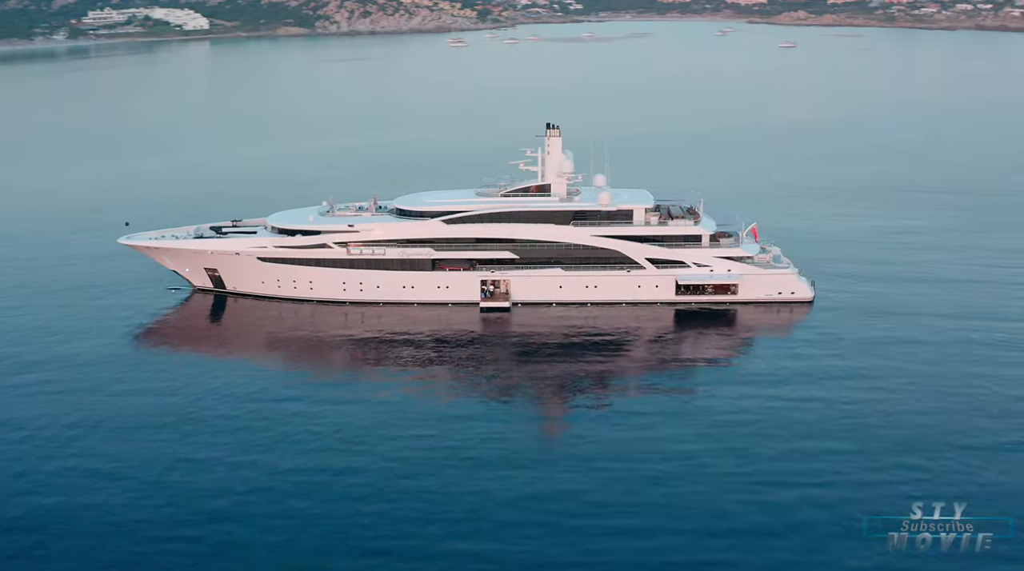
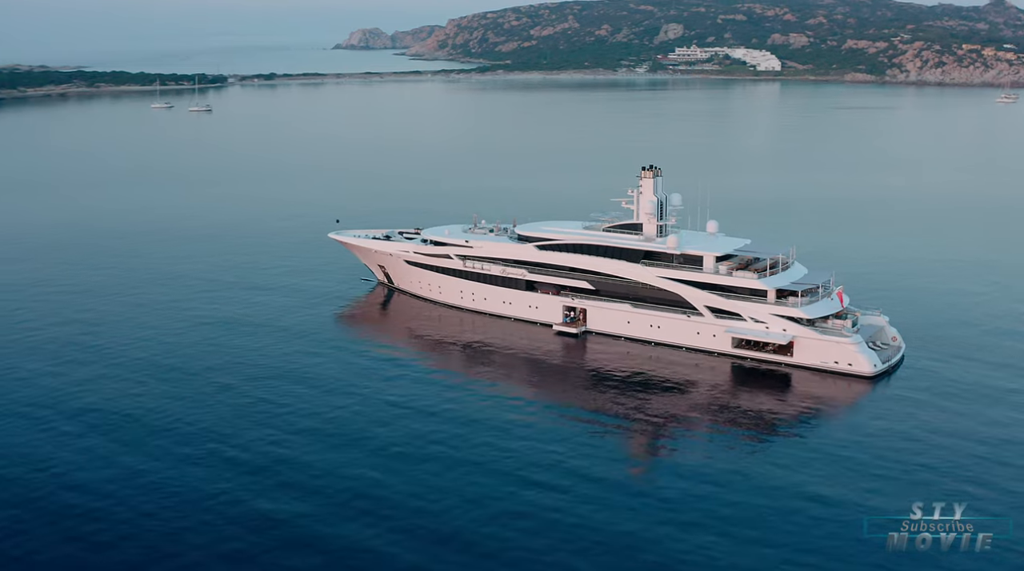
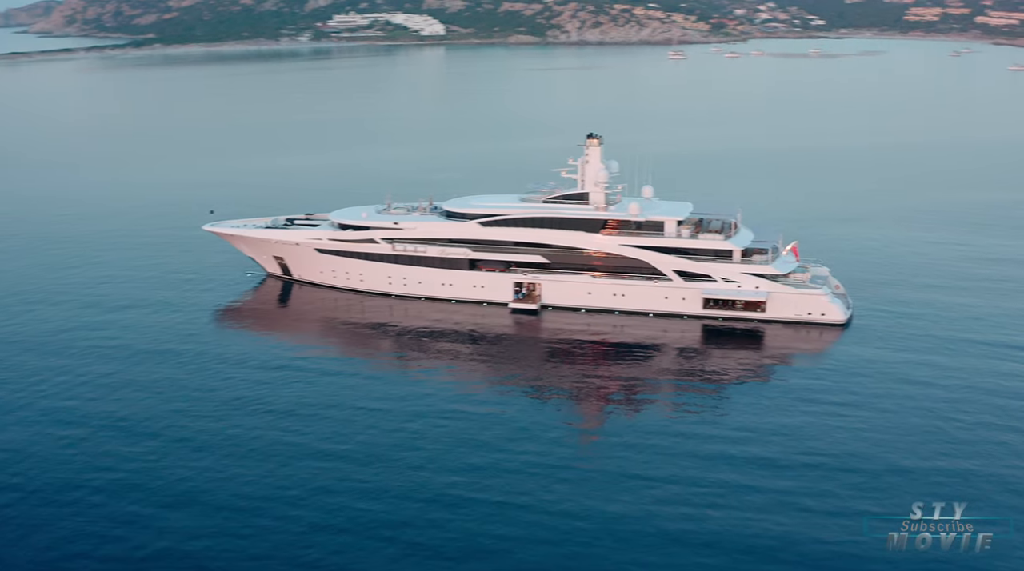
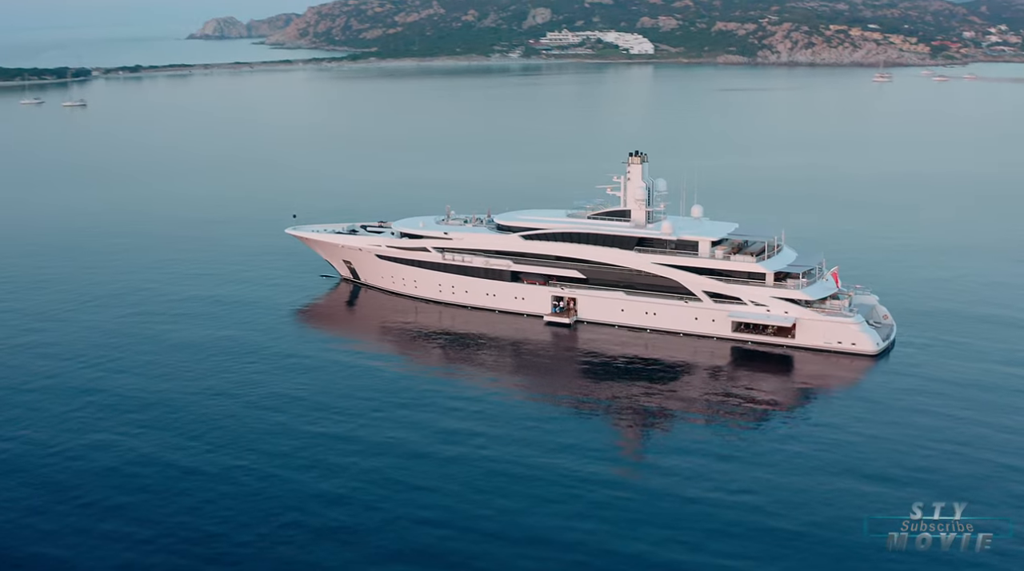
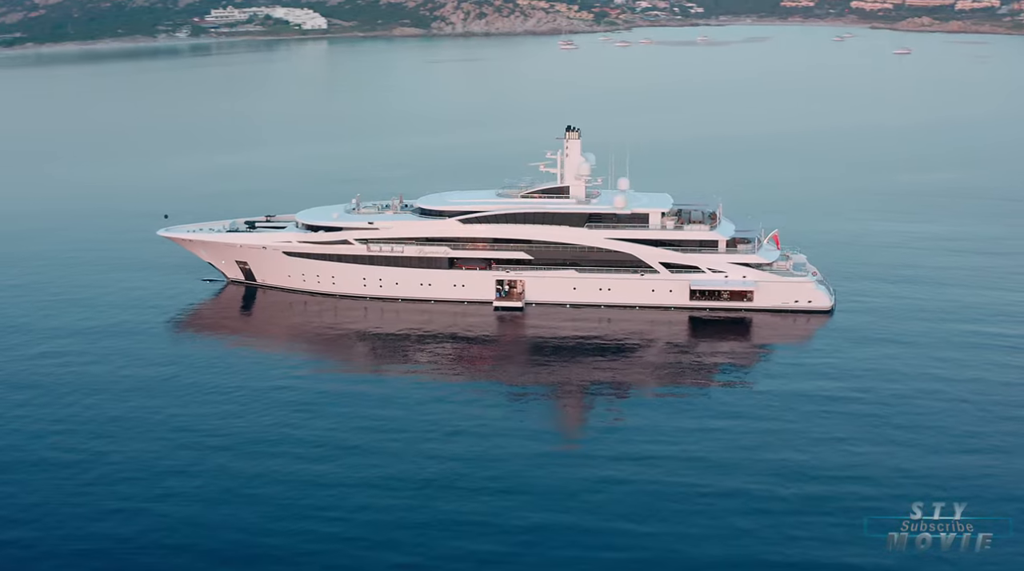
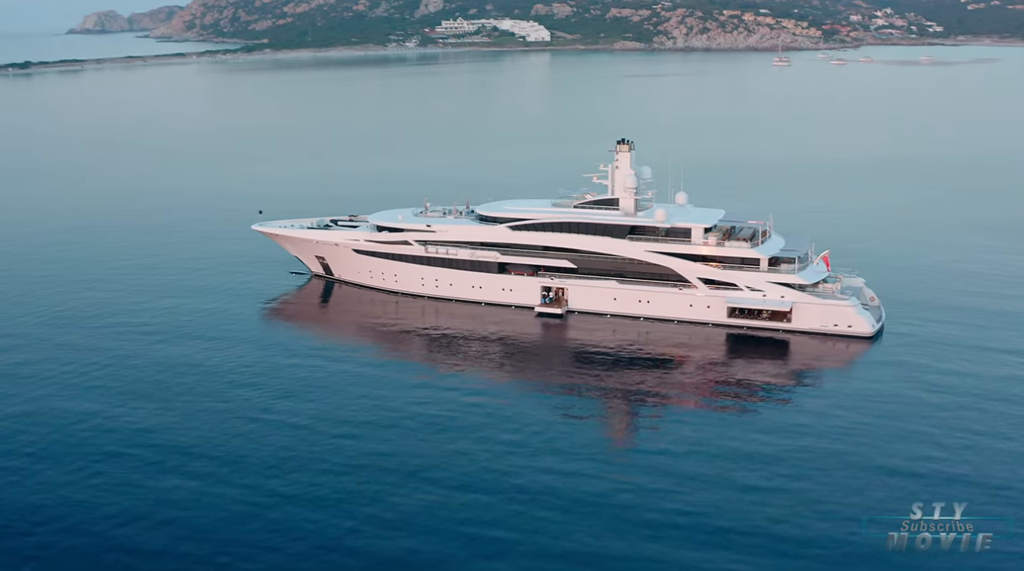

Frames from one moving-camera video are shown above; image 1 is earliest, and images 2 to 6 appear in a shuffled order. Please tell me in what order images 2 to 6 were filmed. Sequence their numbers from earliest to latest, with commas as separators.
5, 3, 6, 4, 2
